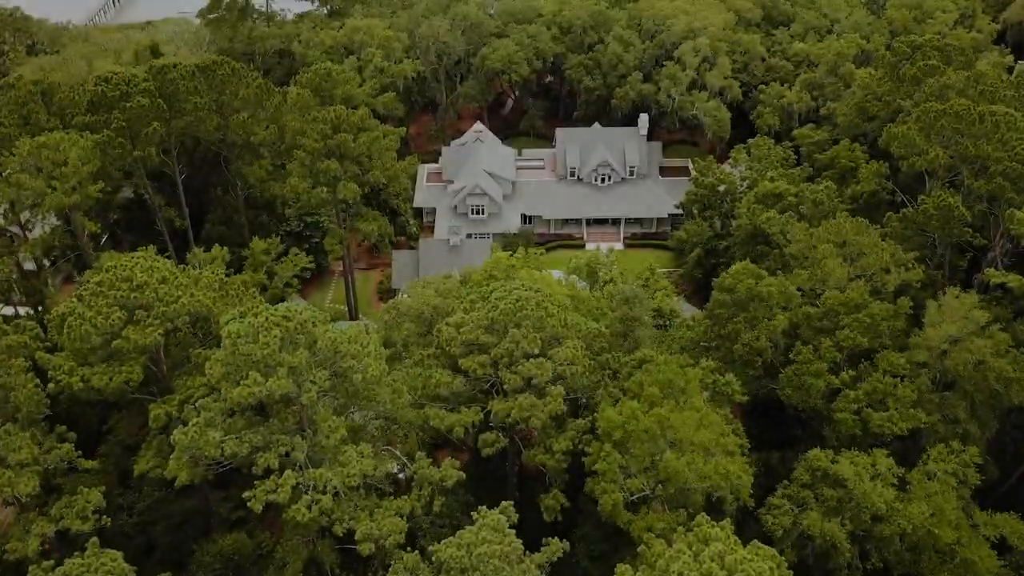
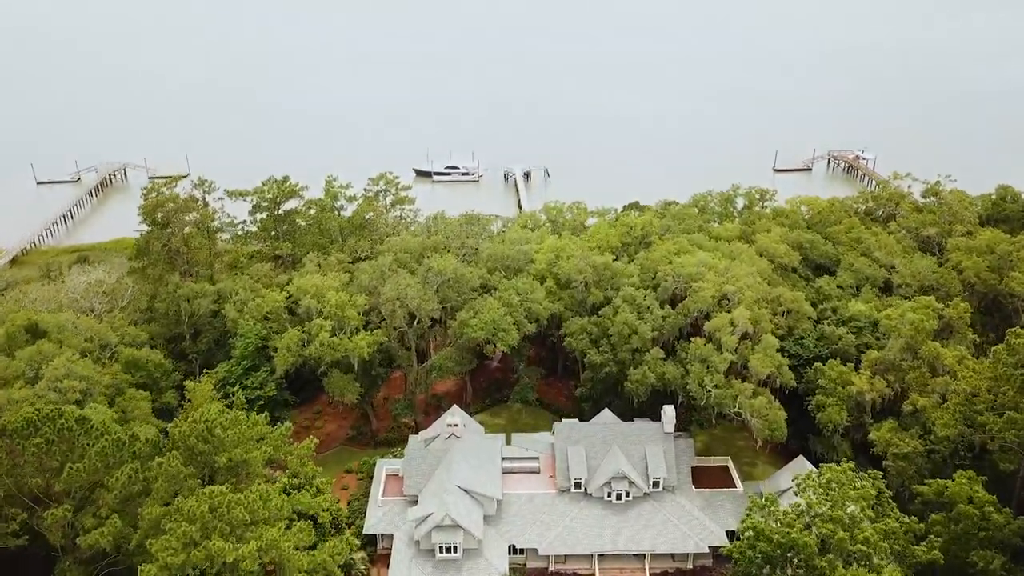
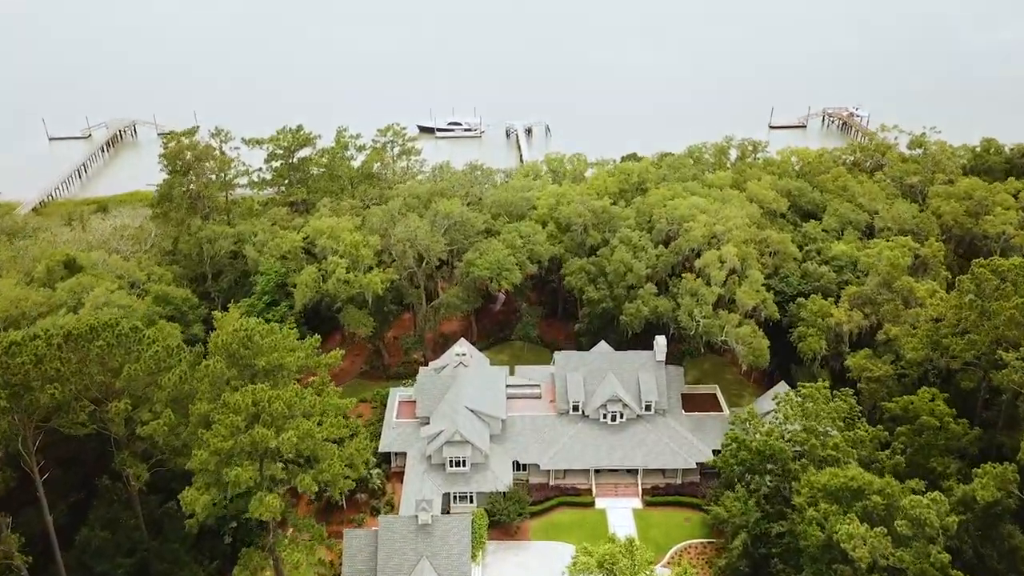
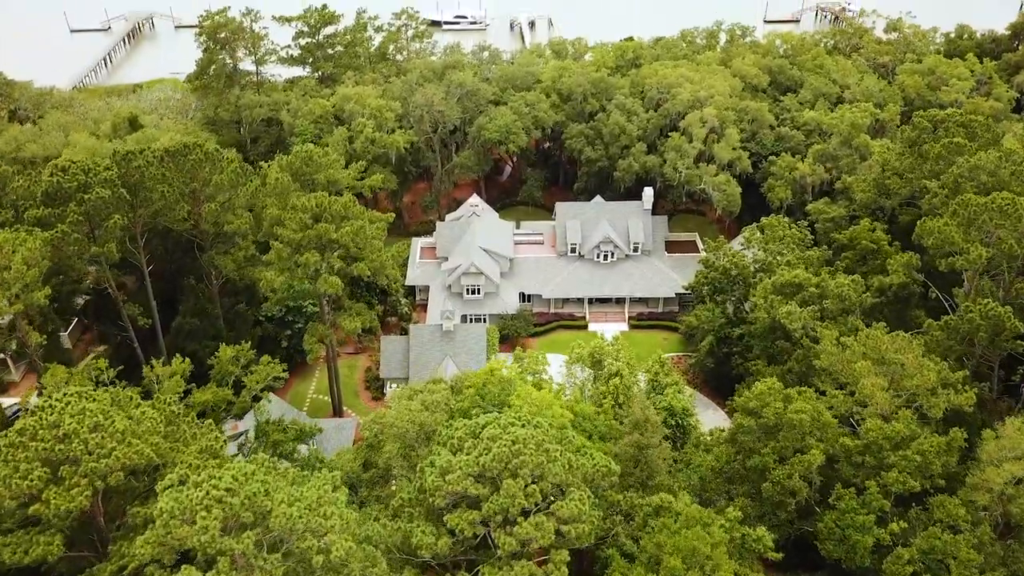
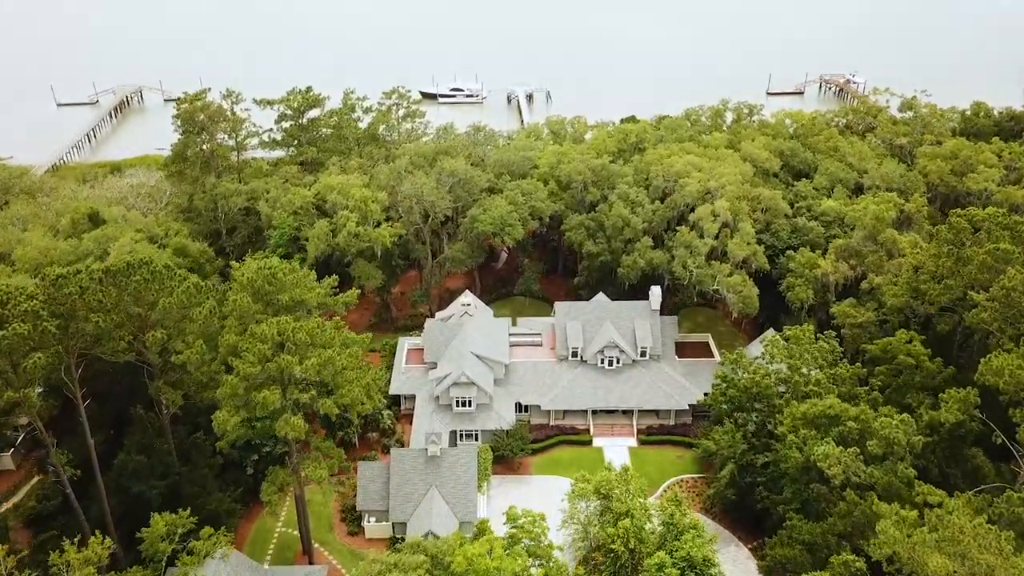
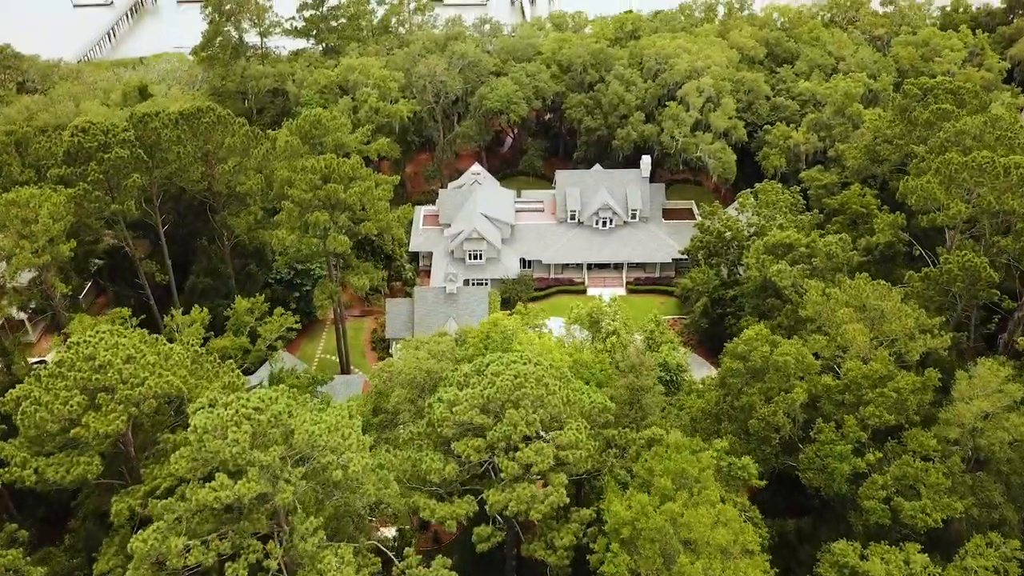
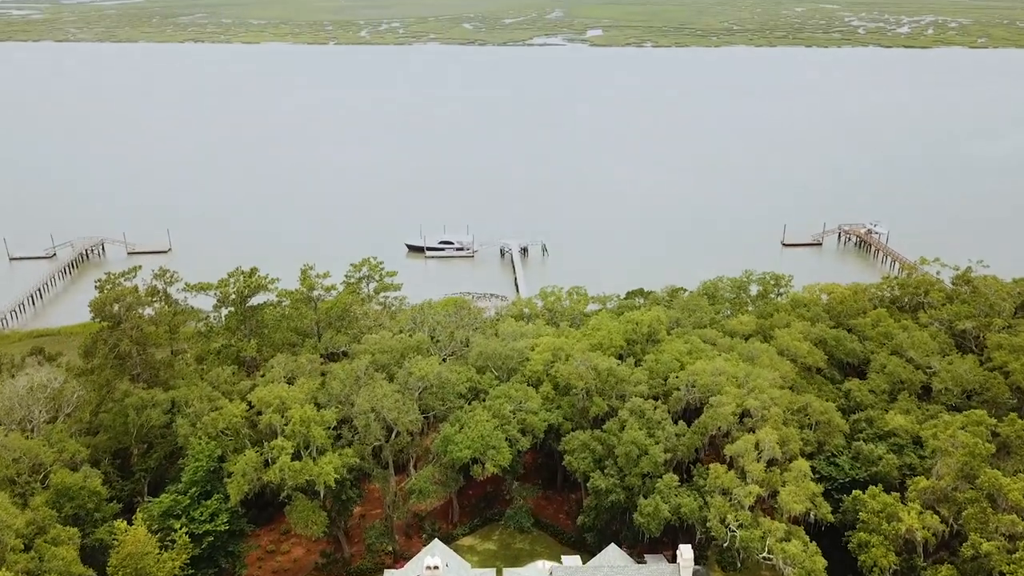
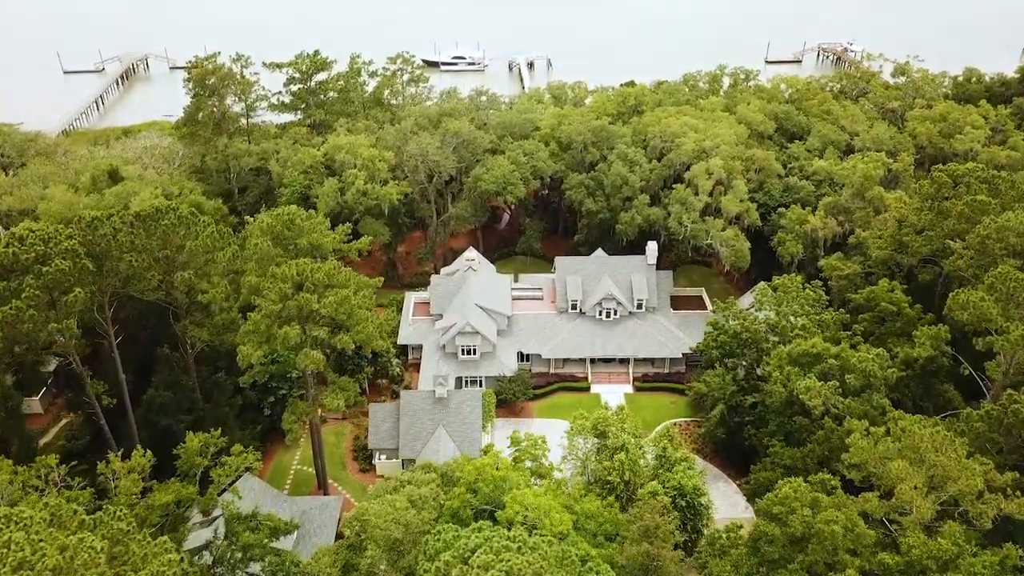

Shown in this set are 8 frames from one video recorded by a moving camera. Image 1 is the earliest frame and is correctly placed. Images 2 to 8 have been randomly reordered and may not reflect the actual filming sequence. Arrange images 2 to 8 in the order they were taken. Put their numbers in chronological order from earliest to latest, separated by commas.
6, 4, 8, 5, 3, 2, 7
